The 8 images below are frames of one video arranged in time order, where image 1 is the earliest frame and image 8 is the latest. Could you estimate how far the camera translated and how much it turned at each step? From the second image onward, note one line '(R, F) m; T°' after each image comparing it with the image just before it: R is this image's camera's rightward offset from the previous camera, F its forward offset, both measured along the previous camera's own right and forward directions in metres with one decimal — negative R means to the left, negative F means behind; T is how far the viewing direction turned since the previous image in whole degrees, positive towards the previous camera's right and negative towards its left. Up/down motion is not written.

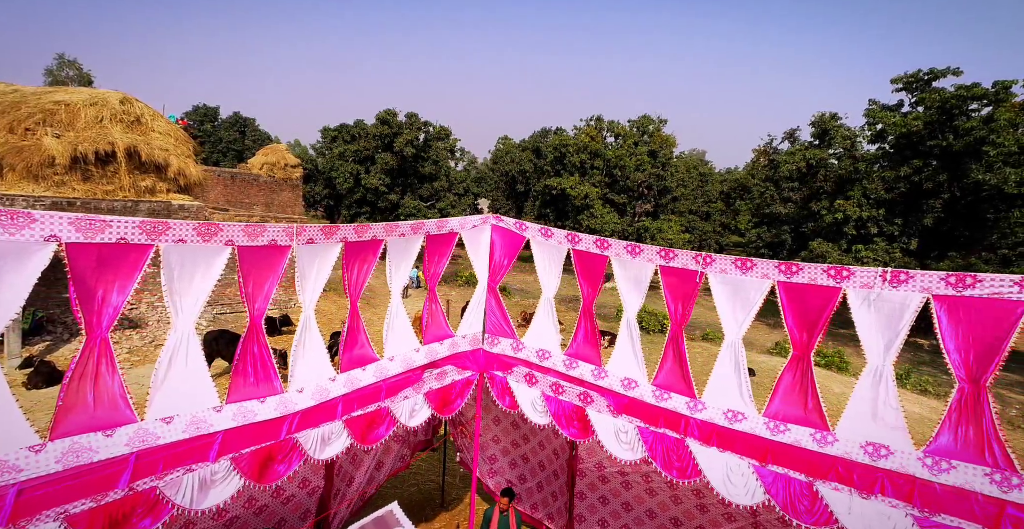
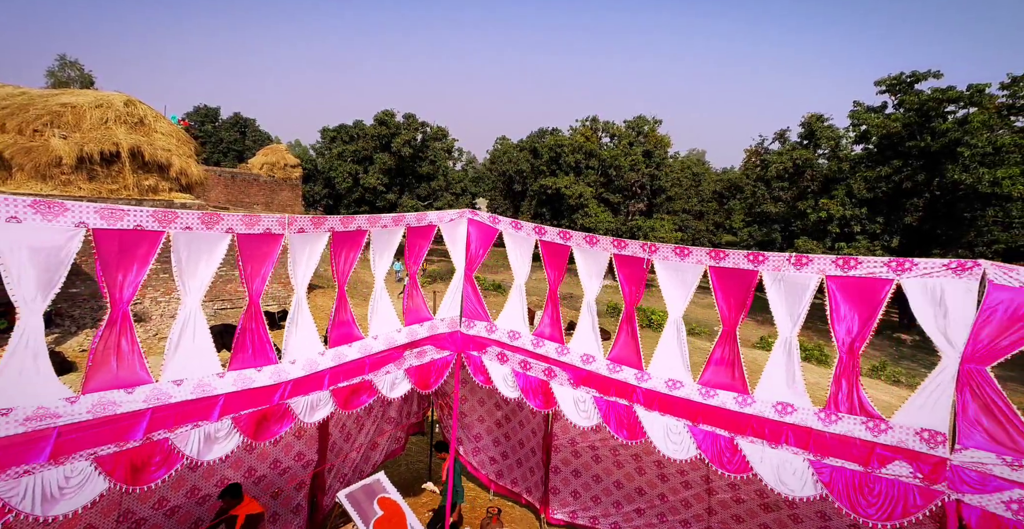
(+0.2, -0.5) m; 0°
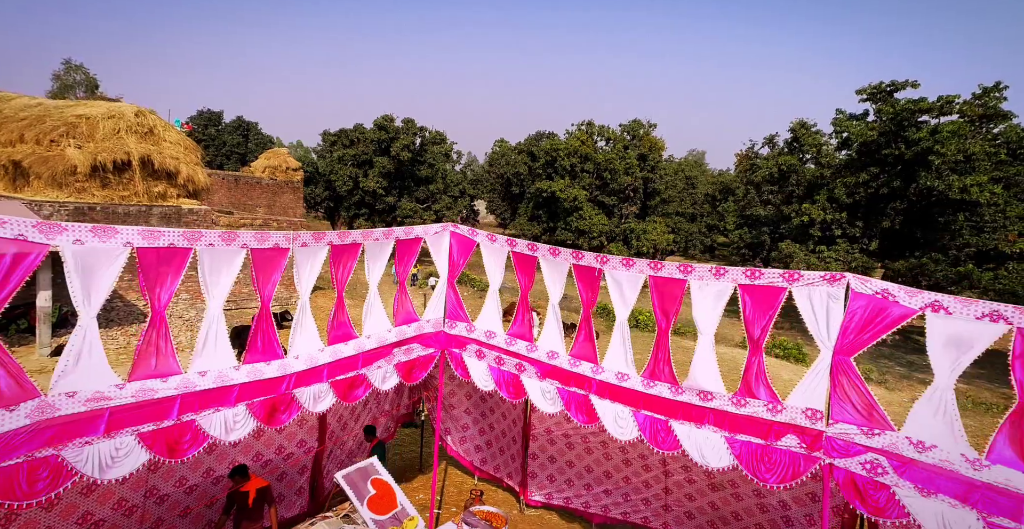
(+0.2, -0.7) m; 0°
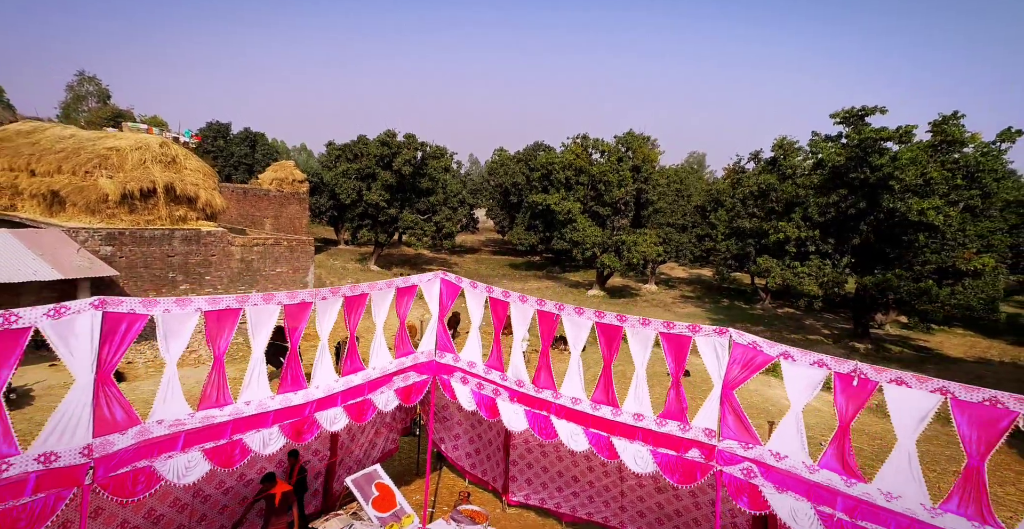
(+0.3, -1.2) m; 0°
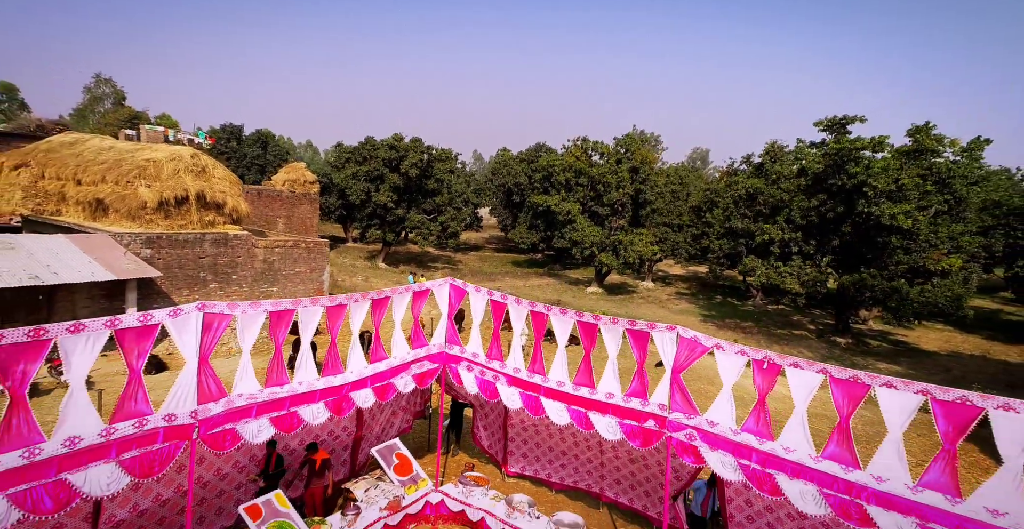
(+0.1, -1.4) m; 0°
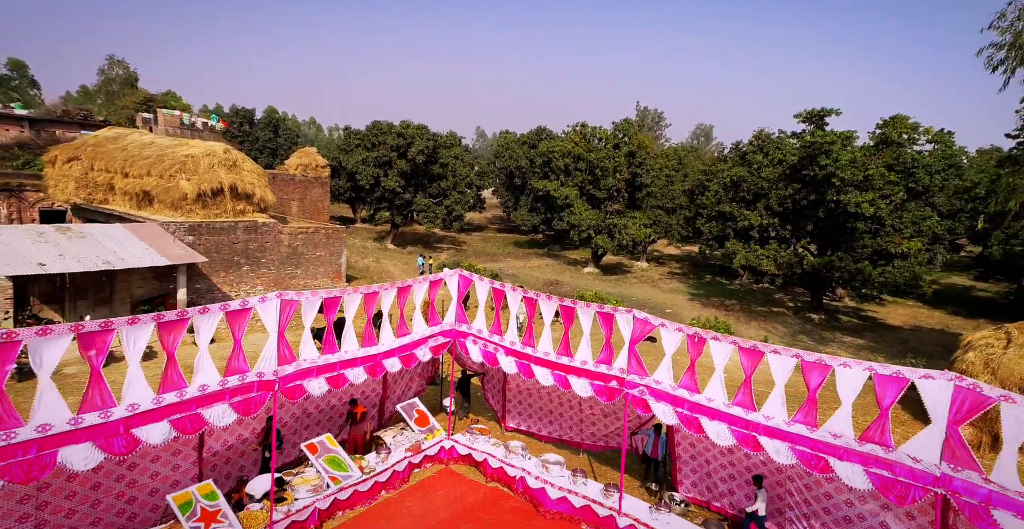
(+0.1, -1.9) m; 0°
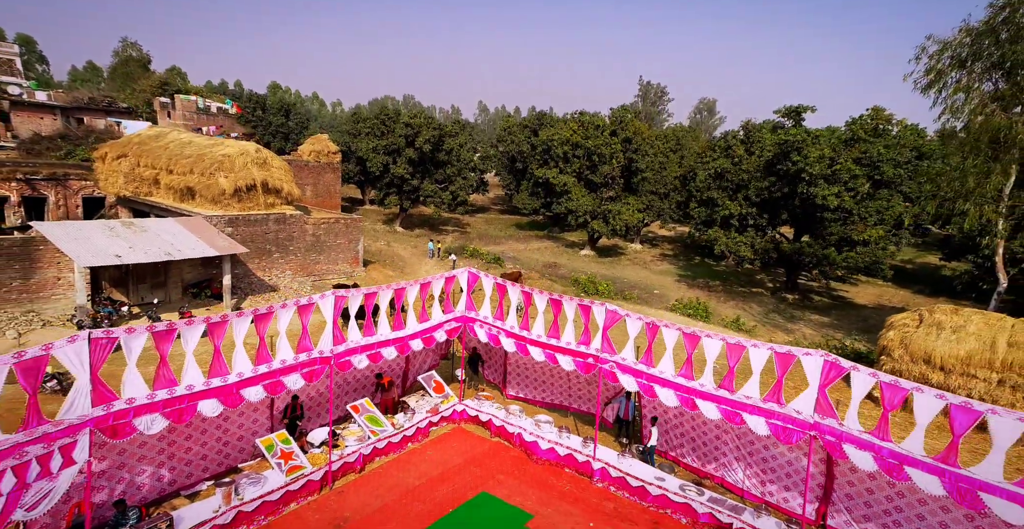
(0.0, -2.3) m; 0°
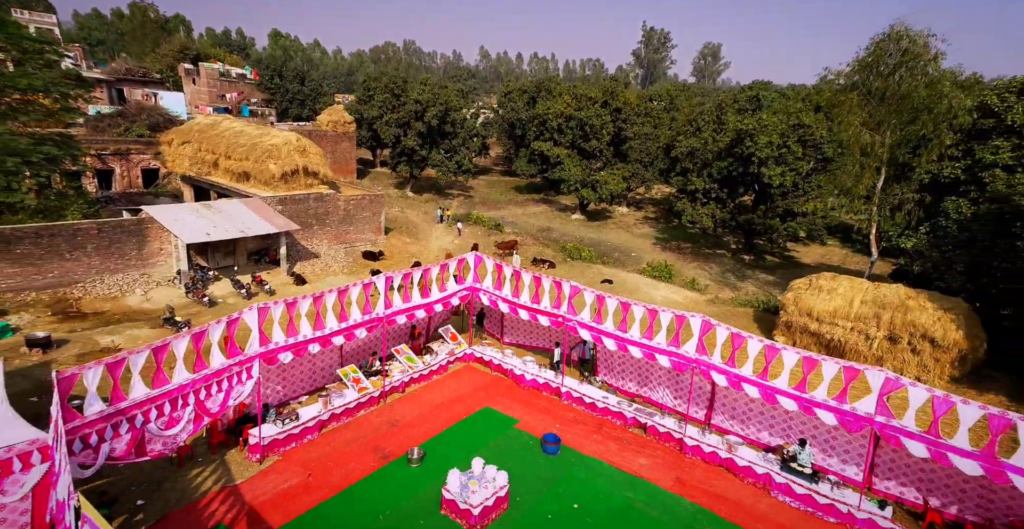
(+0.2, -4.5) m; 0°
